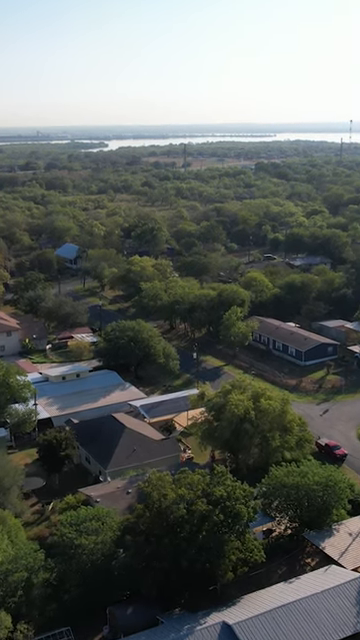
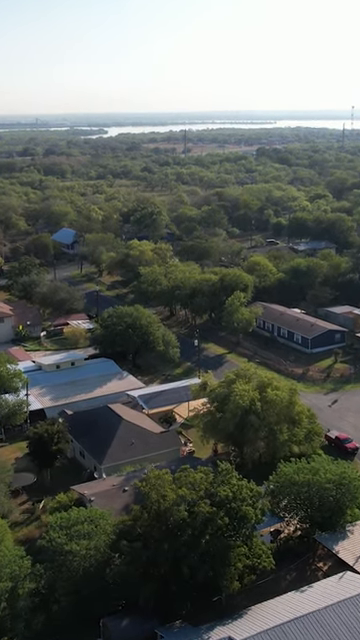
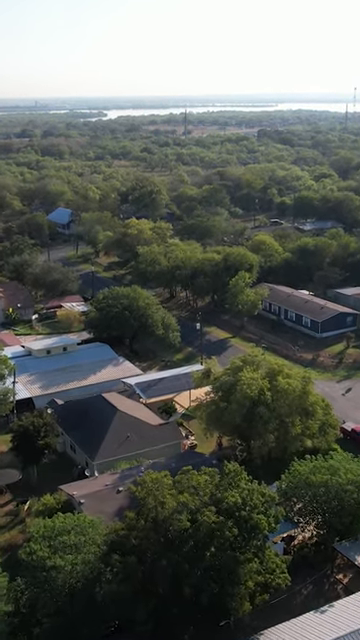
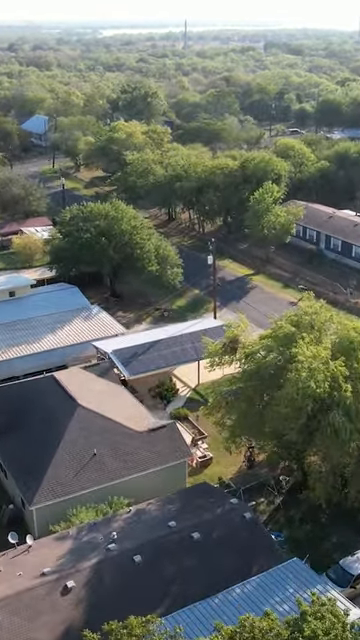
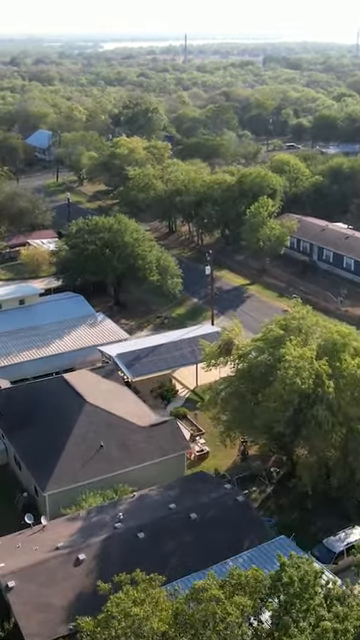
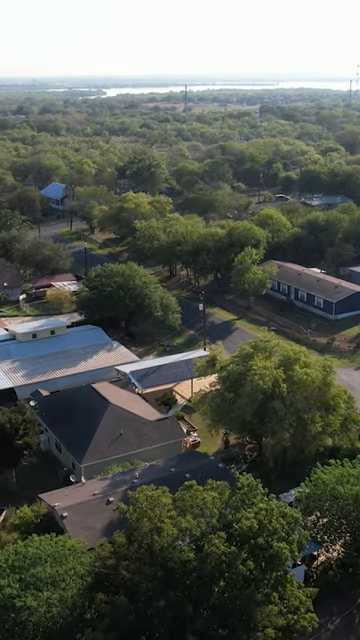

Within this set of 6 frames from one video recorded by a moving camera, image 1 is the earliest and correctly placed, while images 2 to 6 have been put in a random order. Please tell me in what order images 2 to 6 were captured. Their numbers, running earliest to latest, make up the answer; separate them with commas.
2, 3, 6, 5, 4
